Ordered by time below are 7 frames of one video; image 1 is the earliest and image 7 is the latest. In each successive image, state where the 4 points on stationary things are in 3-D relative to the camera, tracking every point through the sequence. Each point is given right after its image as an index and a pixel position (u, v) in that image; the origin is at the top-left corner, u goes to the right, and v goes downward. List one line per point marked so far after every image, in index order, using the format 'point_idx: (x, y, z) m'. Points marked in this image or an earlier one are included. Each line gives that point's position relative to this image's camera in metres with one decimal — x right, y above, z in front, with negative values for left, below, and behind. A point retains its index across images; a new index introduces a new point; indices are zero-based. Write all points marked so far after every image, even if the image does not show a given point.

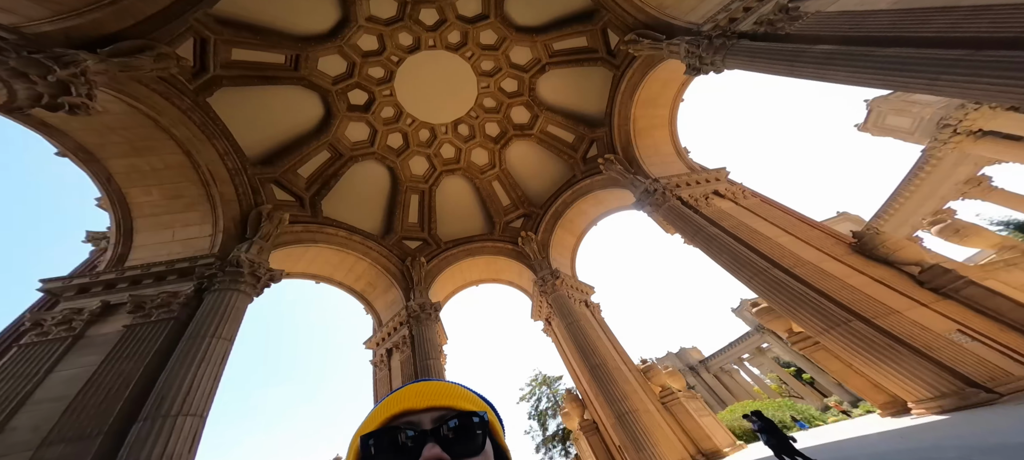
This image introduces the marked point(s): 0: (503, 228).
0: (-0.6, 0.0, +16.0) m
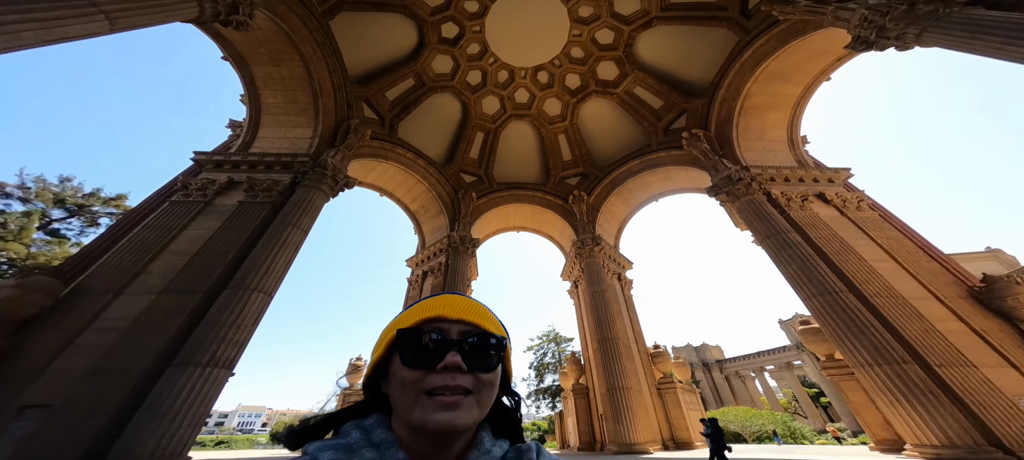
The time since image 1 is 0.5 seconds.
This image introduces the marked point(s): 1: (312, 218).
0: (+2.3, +2.4, +15.8) m
1: (-5.1, +0.3, +7.5) m
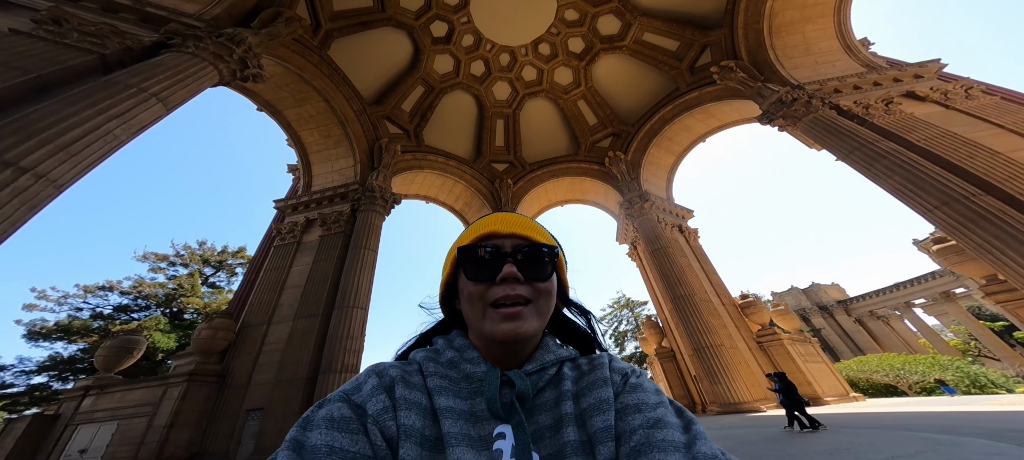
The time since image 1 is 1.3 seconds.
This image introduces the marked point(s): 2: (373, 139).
0: (+3.9, +4.1, +15.3) m
1: (-3.7, -0.2, +8.2) m
2: (-5.1, +3.4, +10.9) m
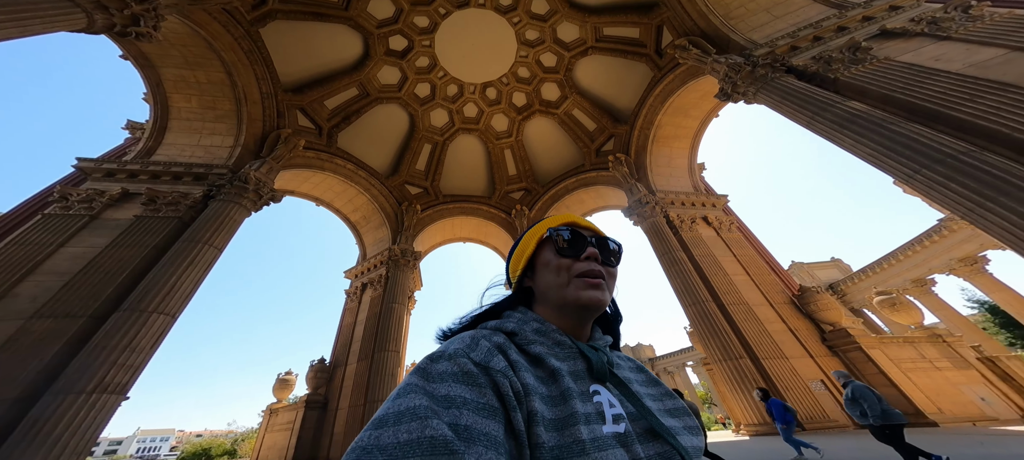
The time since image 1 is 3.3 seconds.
0: (-0.5, +1.9, +16.2) m
1: (-7.1, -0.1, +7.2) m
2: (-8.3, +3.6, +10.0) m
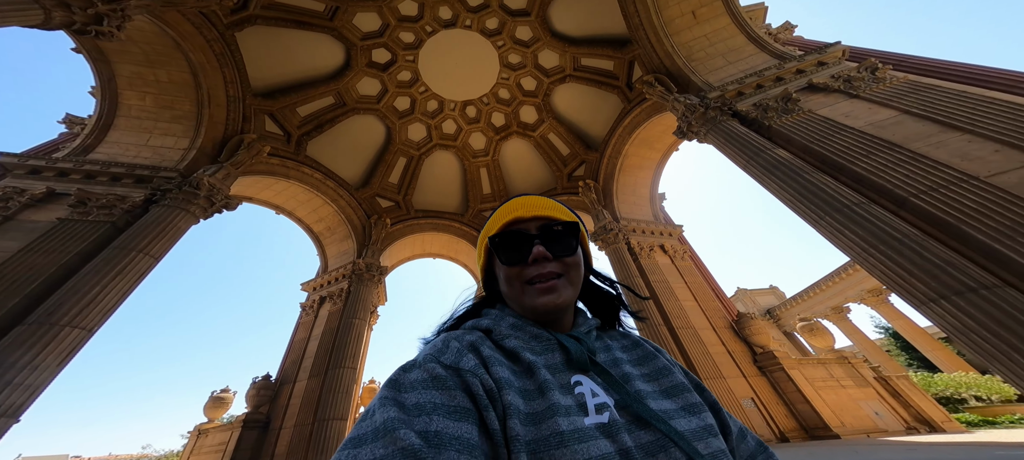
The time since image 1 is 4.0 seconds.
0: (-2.0, +1.0, +16.2) m
1: (-8.0, -0.3, +6.8) m
2: (-9.3, +3.3, +9.7) m
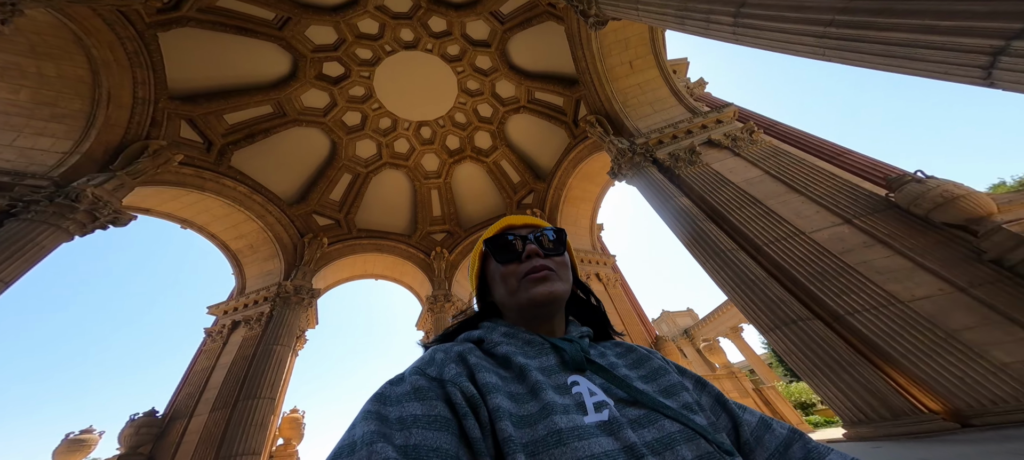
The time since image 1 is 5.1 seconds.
0: (-4.8, -0.2, +15.9) m
1: (-9.4, -0.6, +5.6) m
2: (-11.0, +2.8, +8.6) m
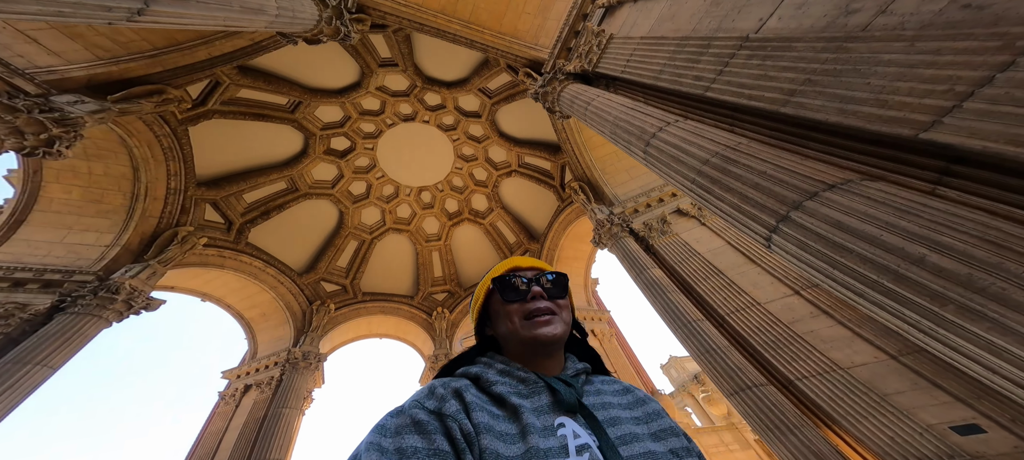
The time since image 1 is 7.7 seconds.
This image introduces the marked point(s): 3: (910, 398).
0: (-4.8, -3.5, +16.3) m
1: (-9.6, -2.6, +6.2) m
2: (-11.3, +0.2, +9.6) m
3: (+4.4, -1.9, +3.2) m
